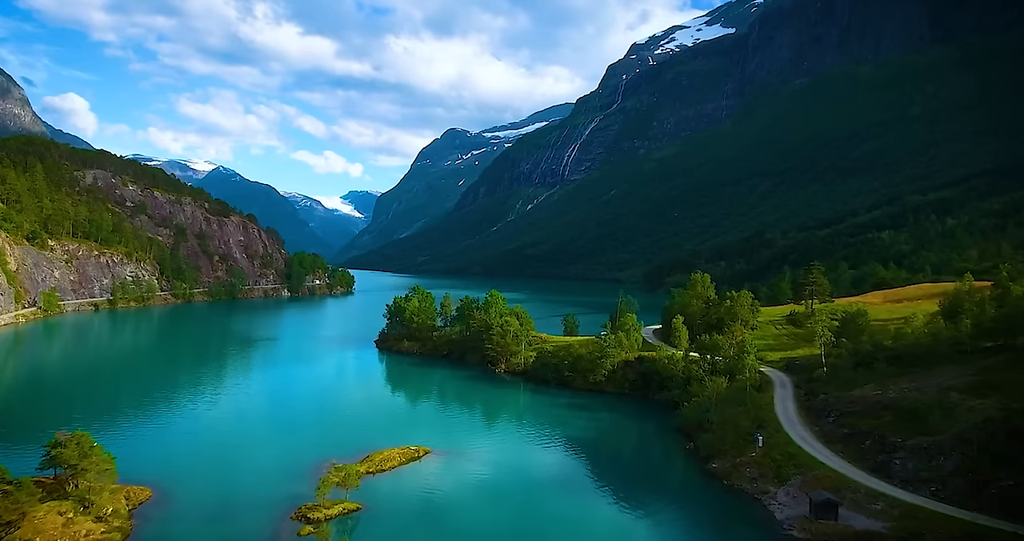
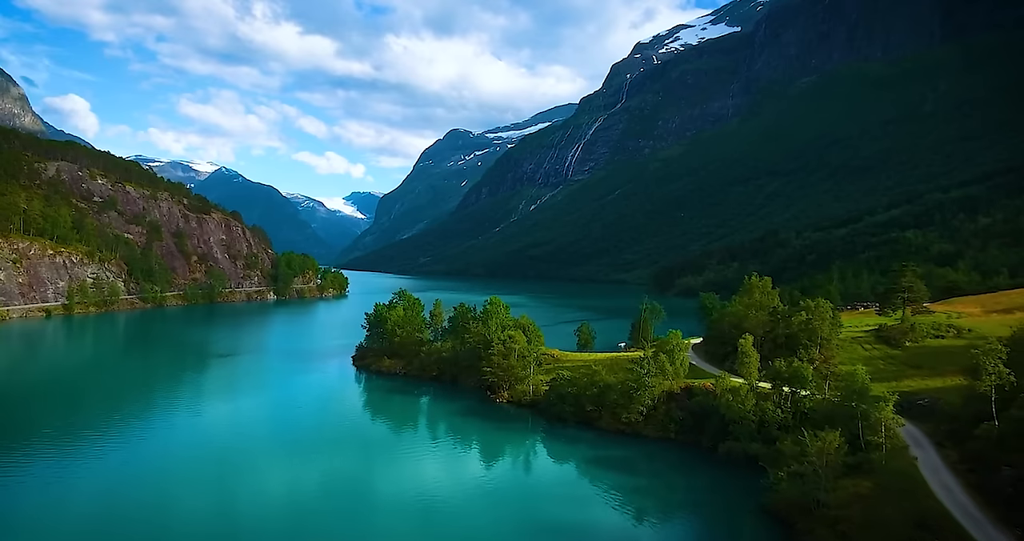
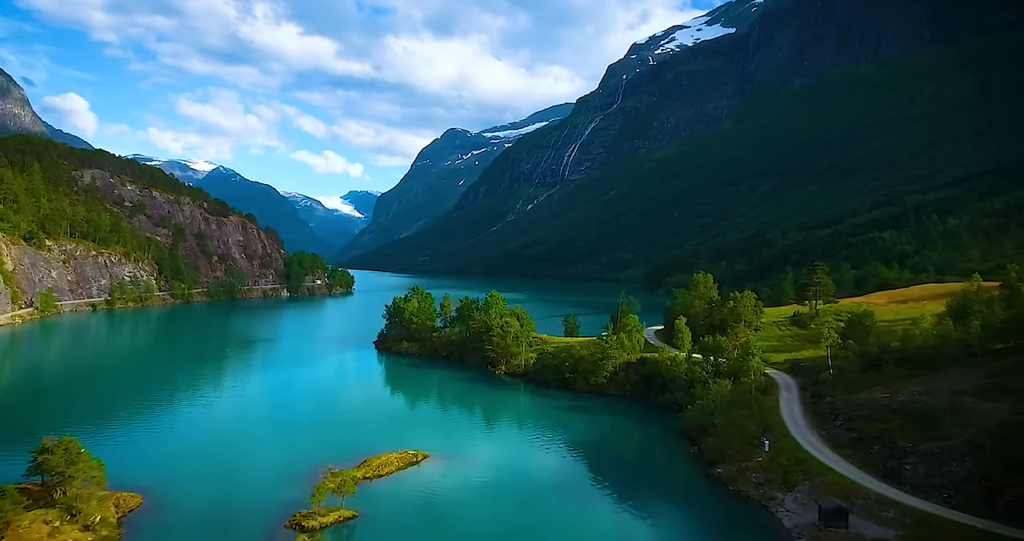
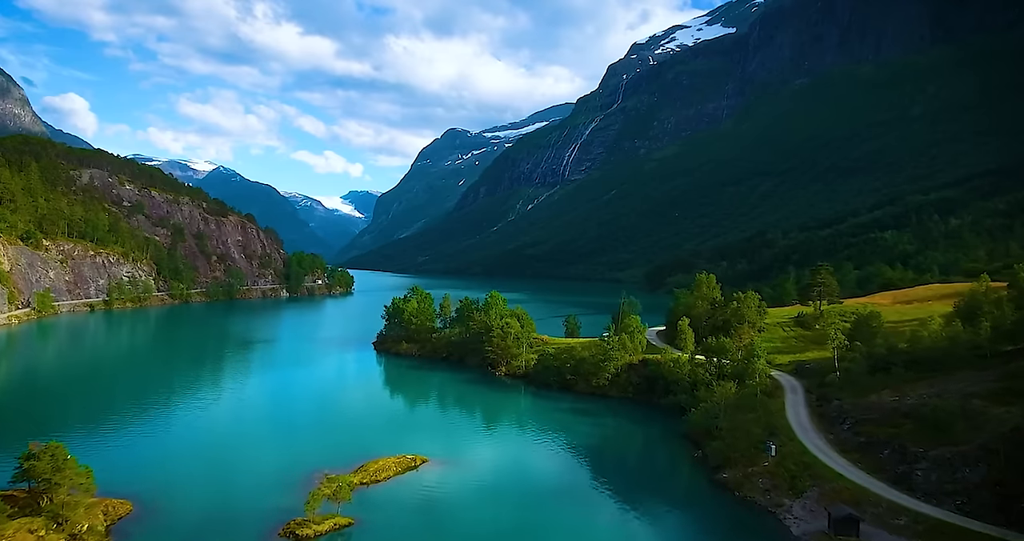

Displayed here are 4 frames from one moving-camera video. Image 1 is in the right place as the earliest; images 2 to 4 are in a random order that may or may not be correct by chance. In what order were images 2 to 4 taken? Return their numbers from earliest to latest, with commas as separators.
3, 4, 2
